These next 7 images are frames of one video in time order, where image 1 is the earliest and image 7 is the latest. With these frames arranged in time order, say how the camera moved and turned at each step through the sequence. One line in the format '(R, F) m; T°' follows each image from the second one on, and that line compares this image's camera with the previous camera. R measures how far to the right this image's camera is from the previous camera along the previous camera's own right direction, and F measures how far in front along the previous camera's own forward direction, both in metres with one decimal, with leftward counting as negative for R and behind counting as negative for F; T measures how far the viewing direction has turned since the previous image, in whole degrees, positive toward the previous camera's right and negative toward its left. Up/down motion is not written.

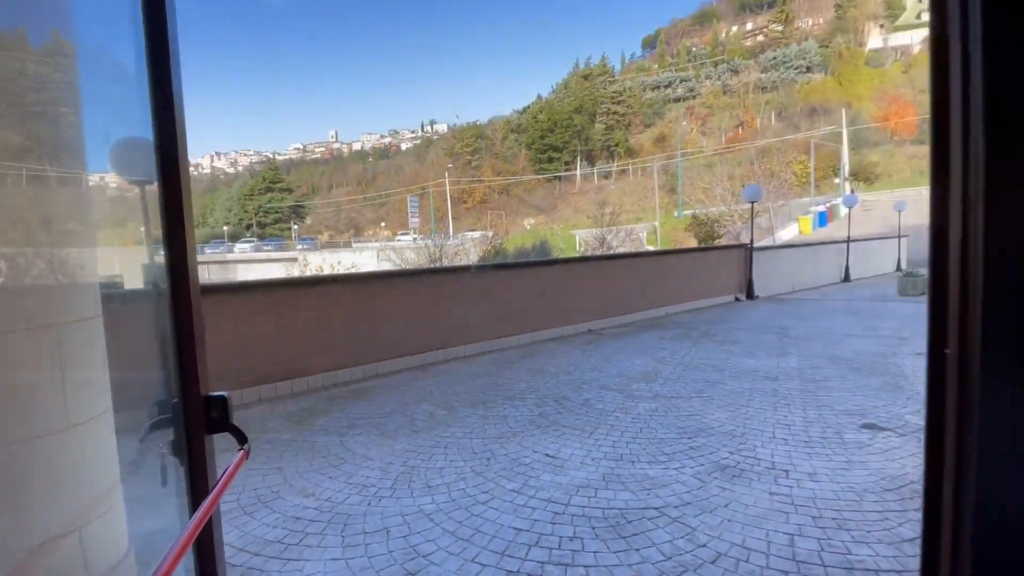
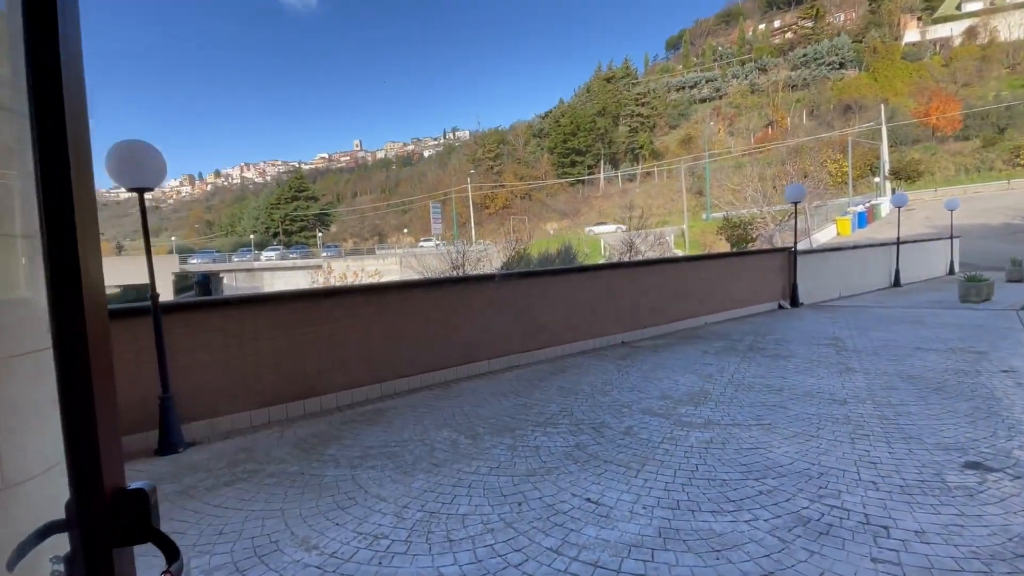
(-0.1, +0.5) m; -3°
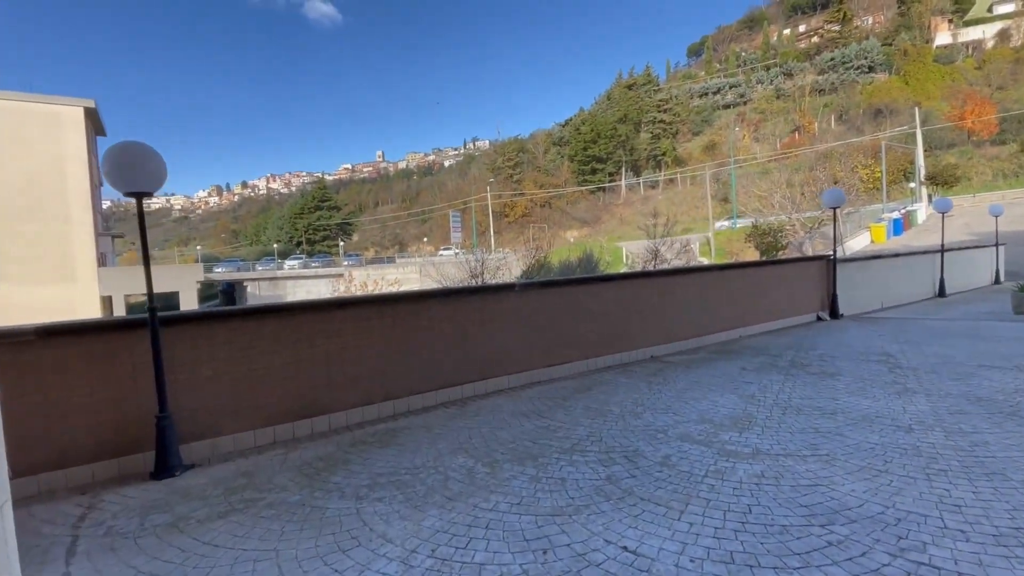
(0.0, +0.4) m; -2°
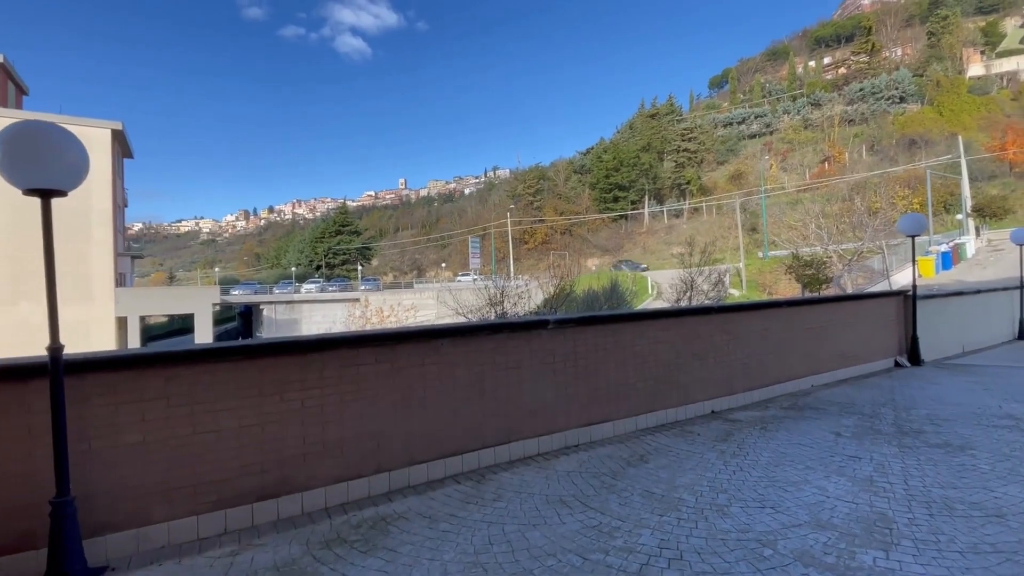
(-0.2, +1.2) m; -2°
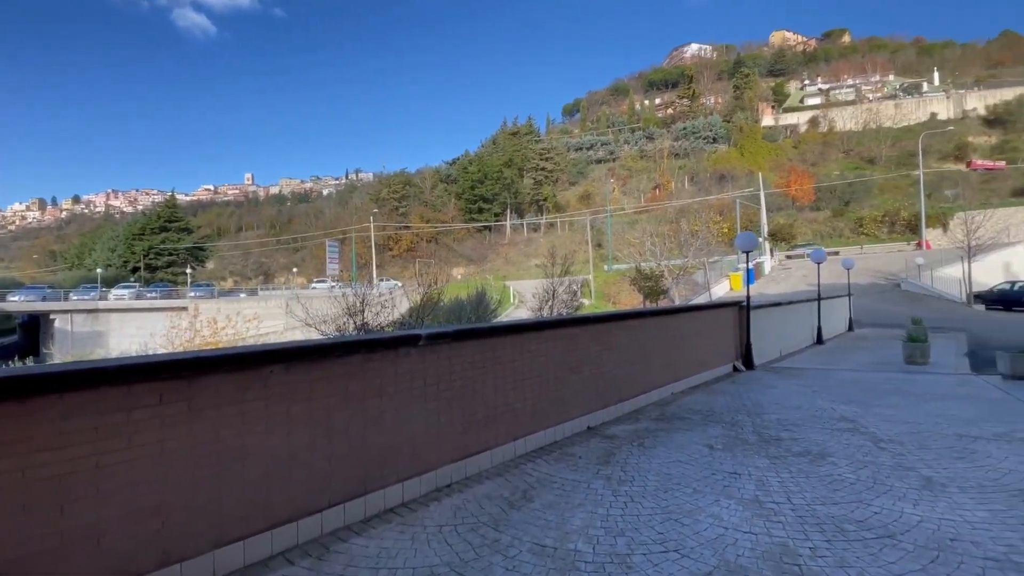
(0.0, +0.8) m; +16°
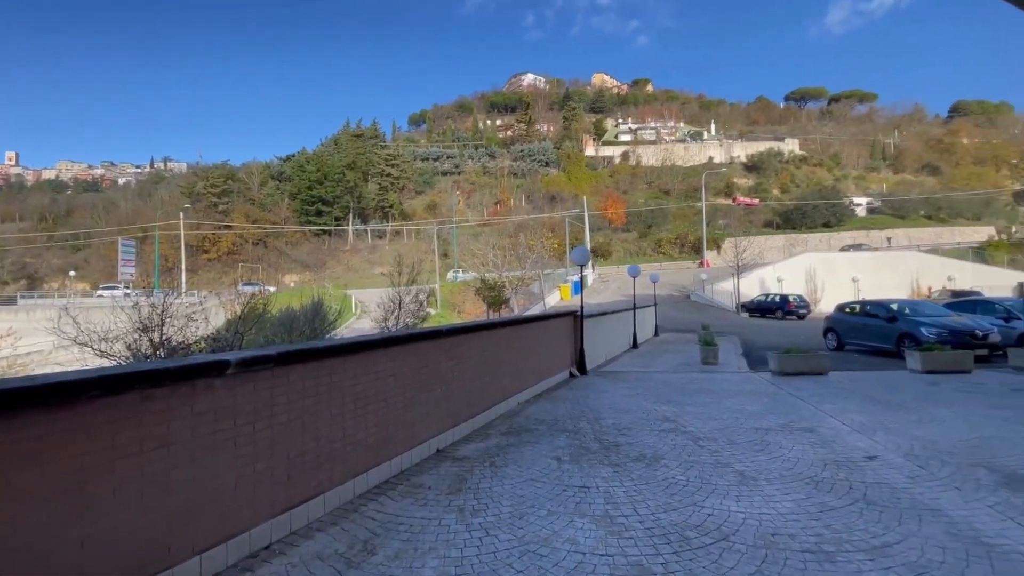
(0.0, +0.4) m; +18°
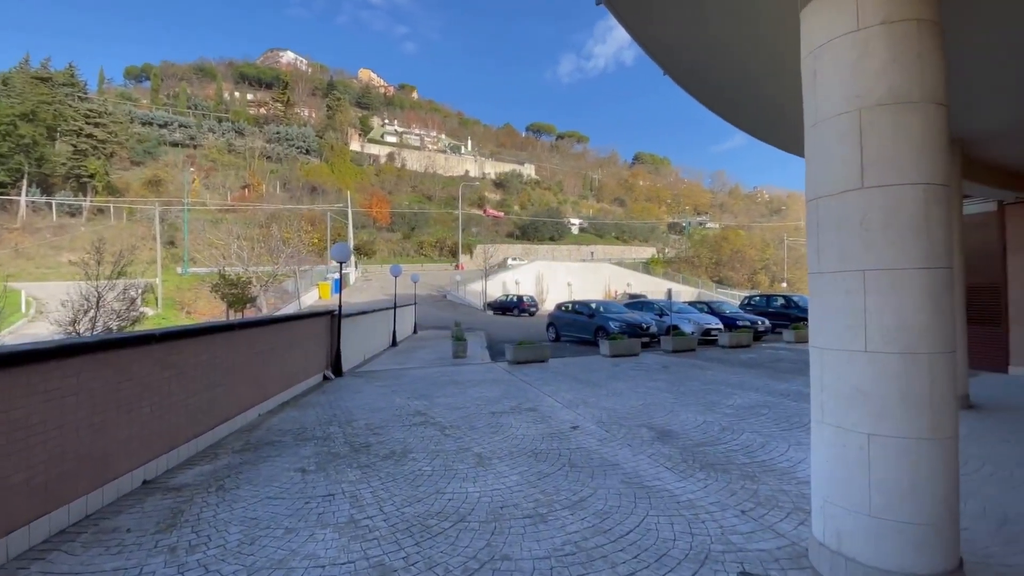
(+0.1, 0.0) m; +27°
